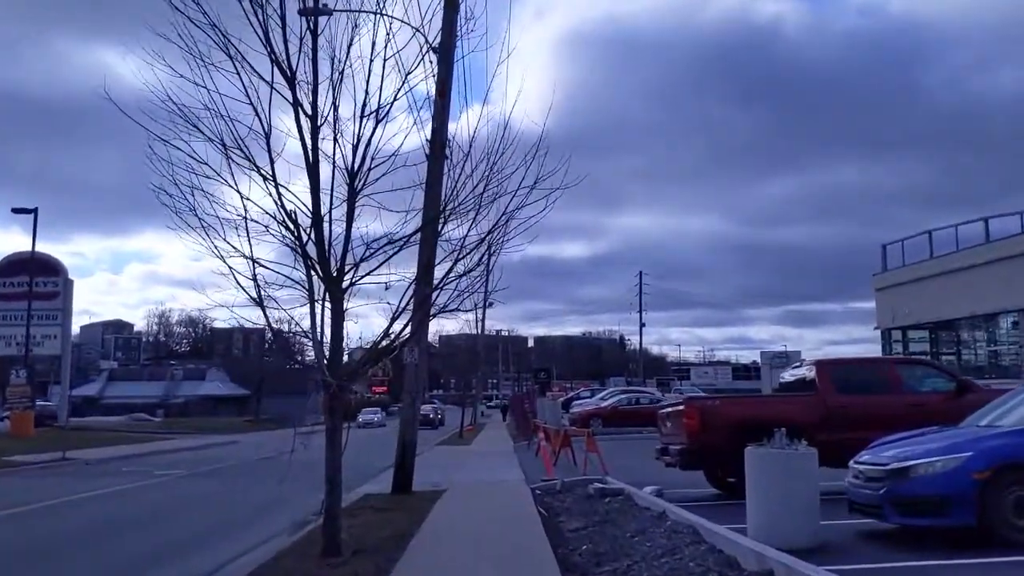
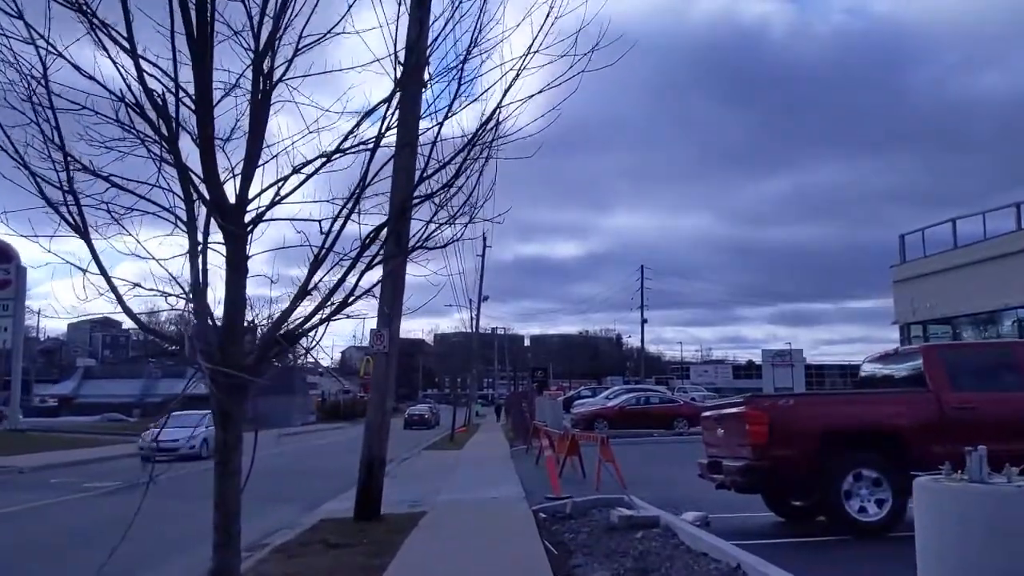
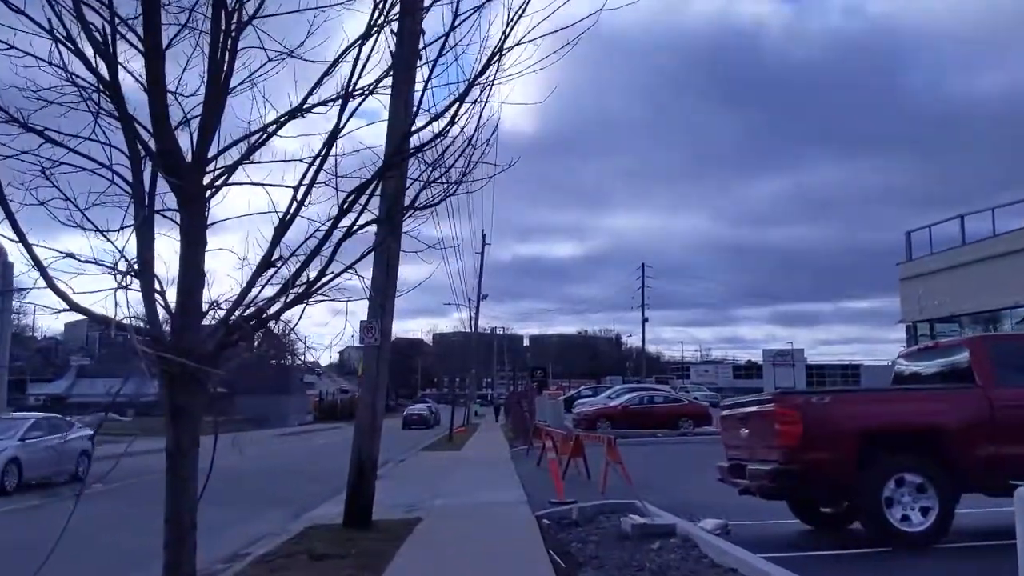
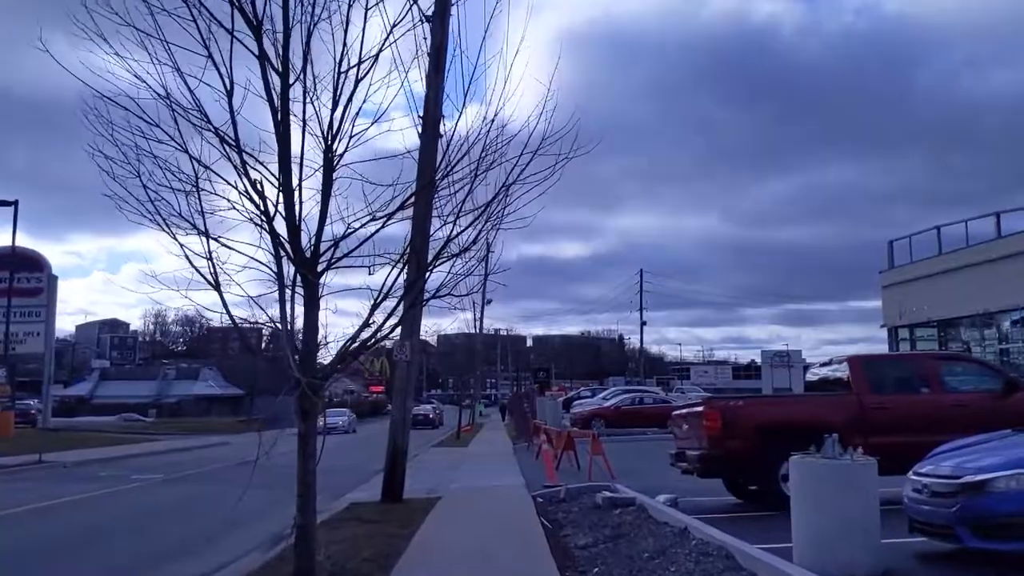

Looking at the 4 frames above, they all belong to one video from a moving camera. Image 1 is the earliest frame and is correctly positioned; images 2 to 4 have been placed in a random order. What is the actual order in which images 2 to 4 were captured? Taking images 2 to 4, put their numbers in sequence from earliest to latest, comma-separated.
4, 2, 3
